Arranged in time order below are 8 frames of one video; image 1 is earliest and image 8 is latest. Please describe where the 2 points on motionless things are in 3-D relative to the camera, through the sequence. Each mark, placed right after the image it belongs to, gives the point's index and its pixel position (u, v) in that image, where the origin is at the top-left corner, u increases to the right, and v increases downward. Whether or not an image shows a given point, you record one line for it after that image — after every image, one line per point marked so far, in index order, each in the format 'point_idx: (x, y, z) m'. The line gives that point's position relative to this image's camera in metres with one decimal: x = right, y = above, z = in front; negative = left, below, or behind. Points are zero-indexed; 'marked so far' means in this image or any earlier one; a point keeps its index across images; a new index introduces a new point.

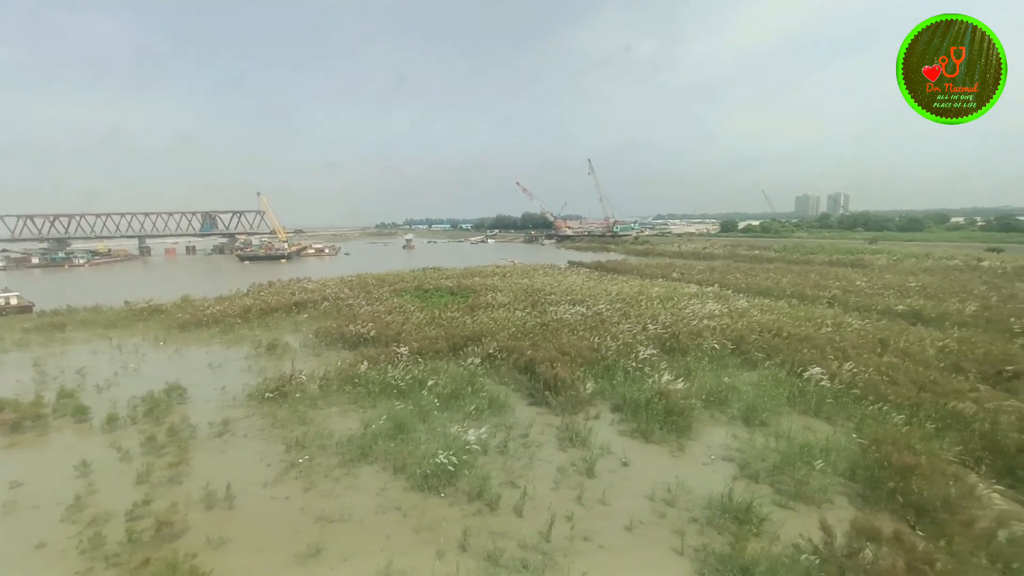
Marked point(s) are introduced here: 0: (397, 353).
0: (-2.4, -1.4, +9.7) m
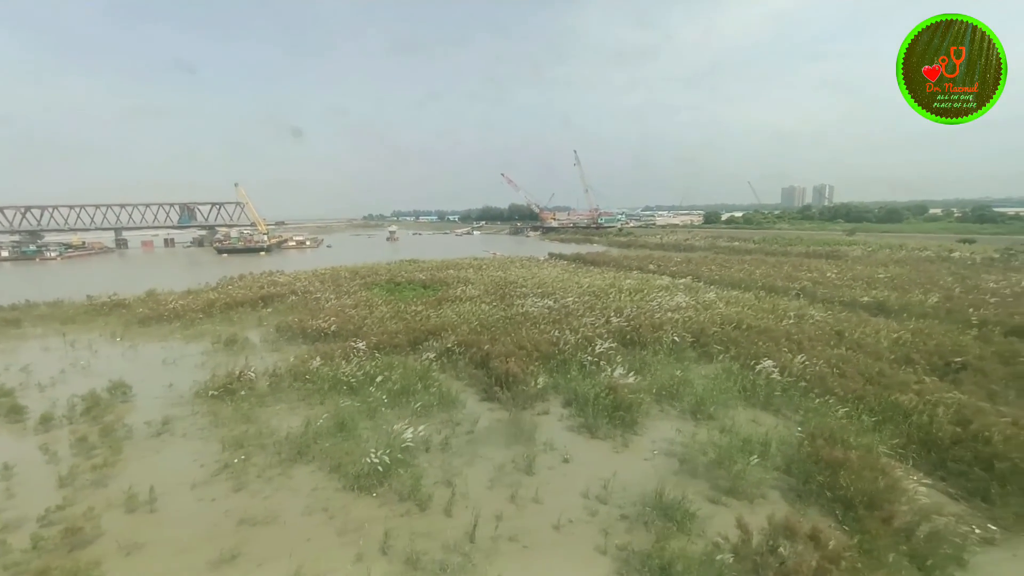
0: (-3.3, -1.2, +9.5) m
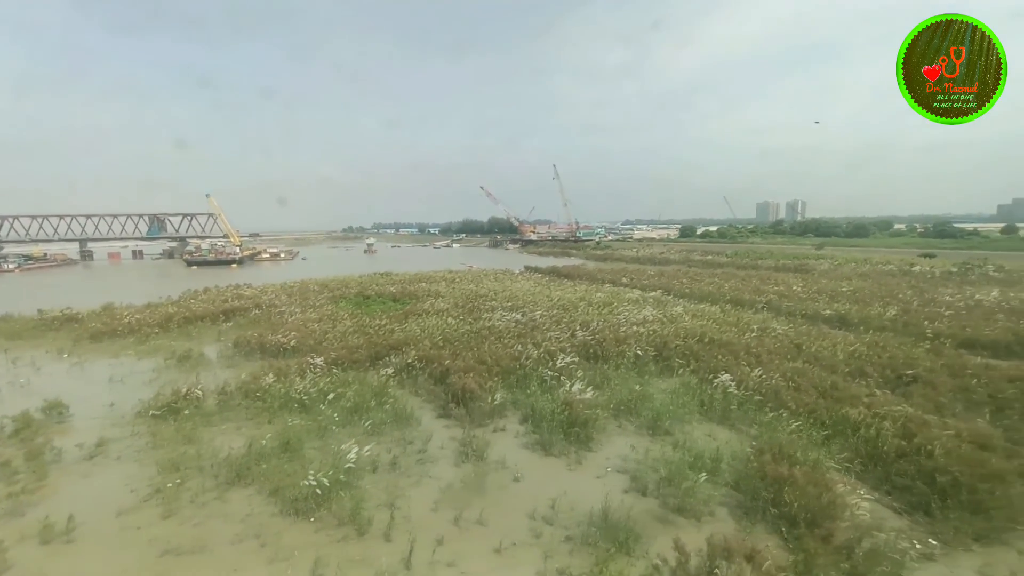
0: (-4.0, -1.5, +9.2) m
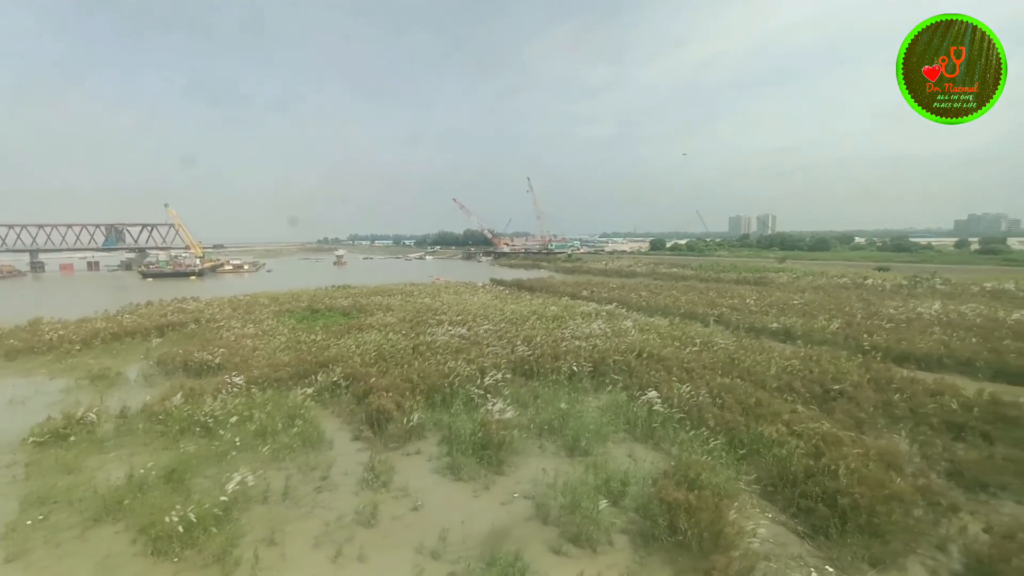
0: (-5.4, -1.8, +8.7) m
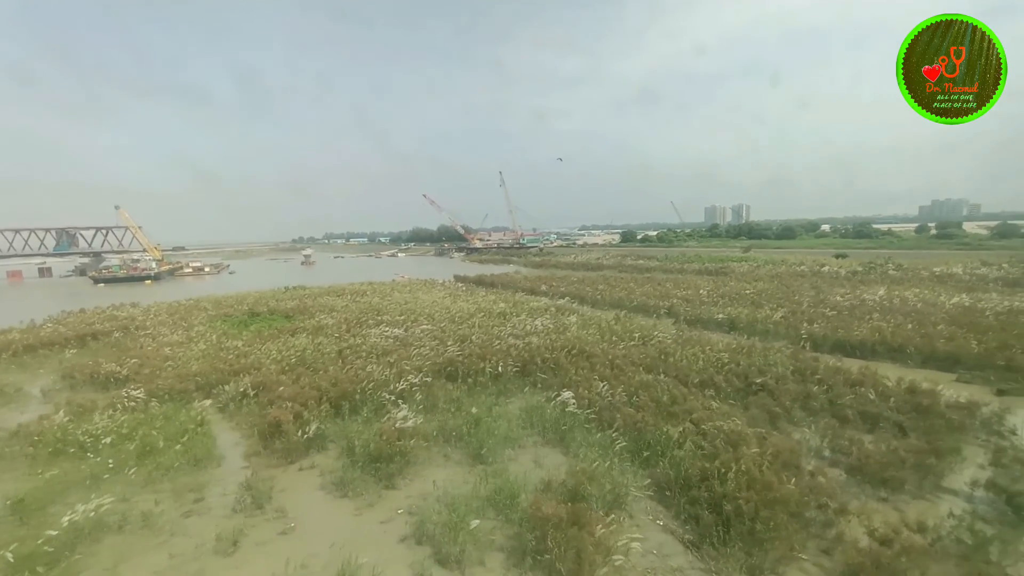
0: (-6.8, -1.9, +8.1) m
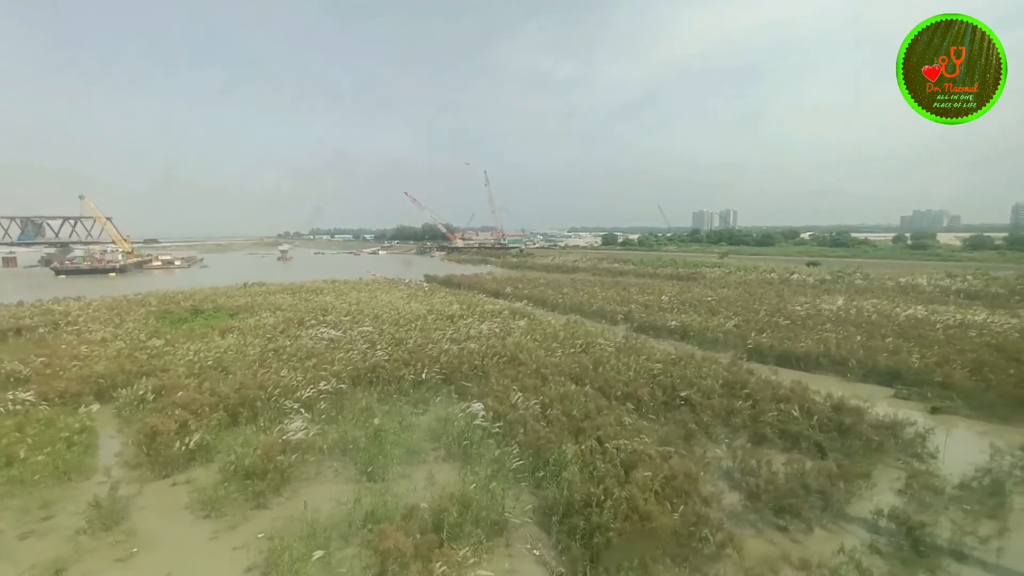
0: (-8.2, -1.8, +7.6) m
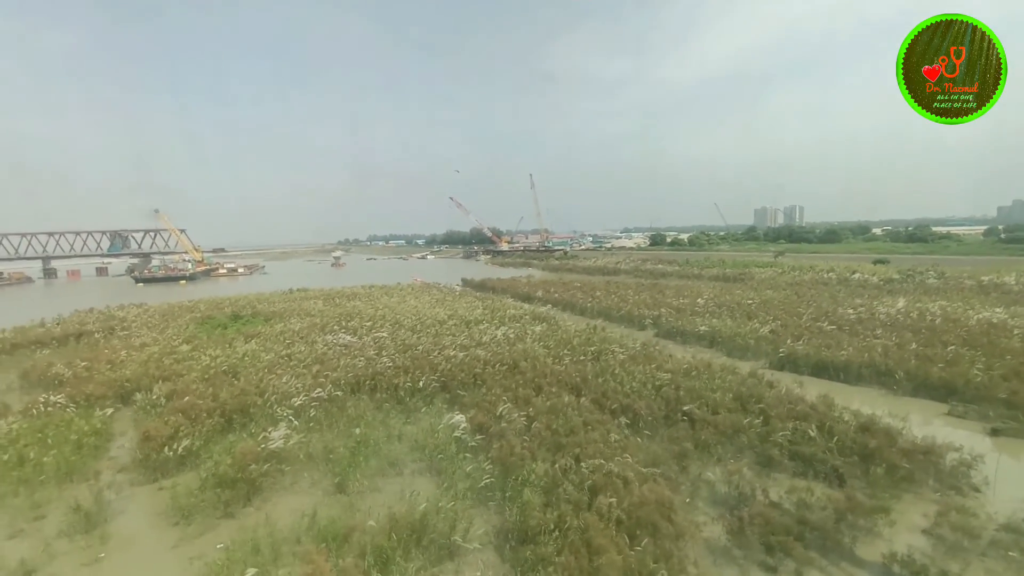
0: (-8.3, -2.0, +8.2) m
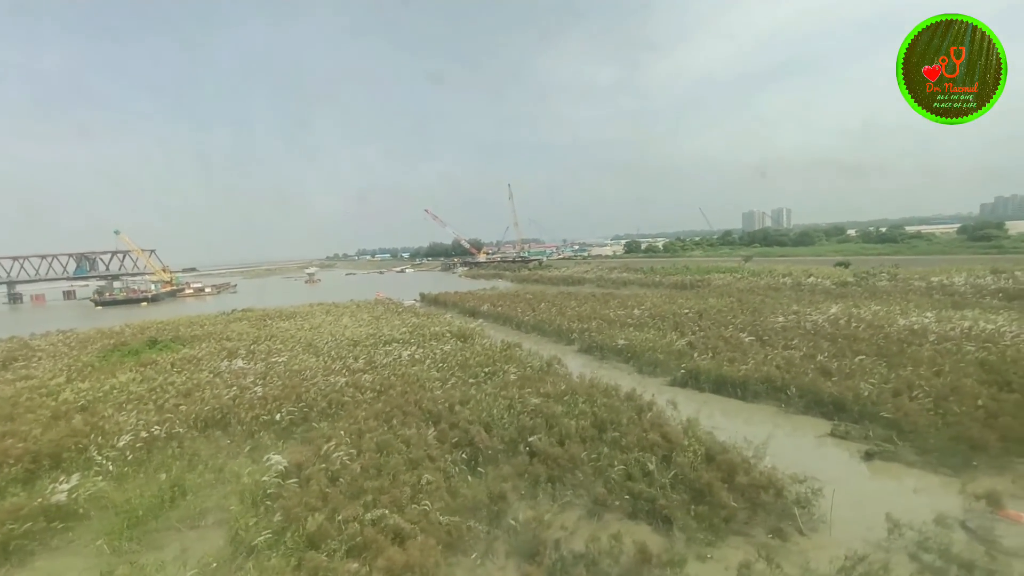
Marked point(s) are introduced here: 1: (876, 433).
0: (-10.5, -2.6, +7.5) m
1: (+5.2, -2.0, +6.6) m
